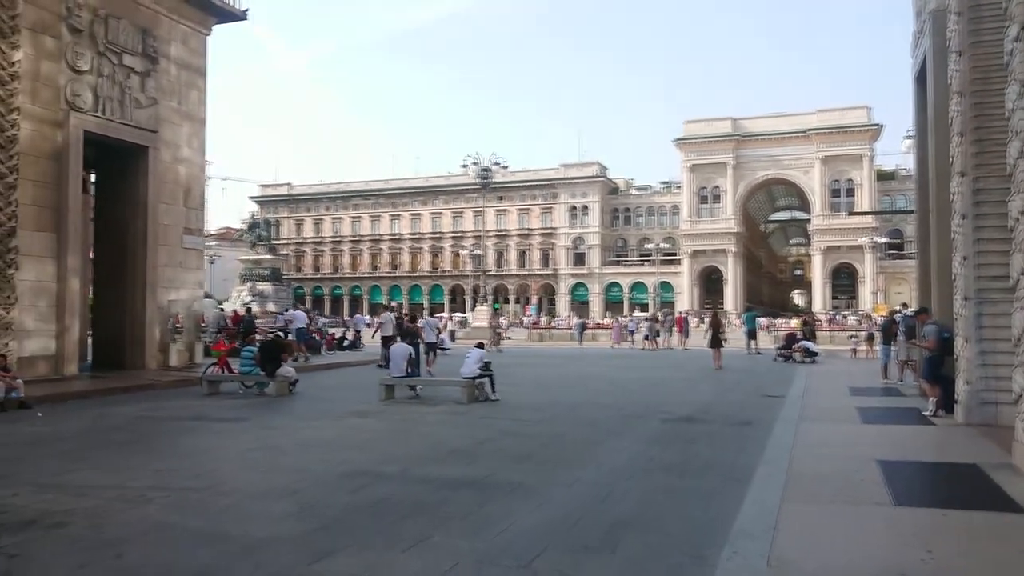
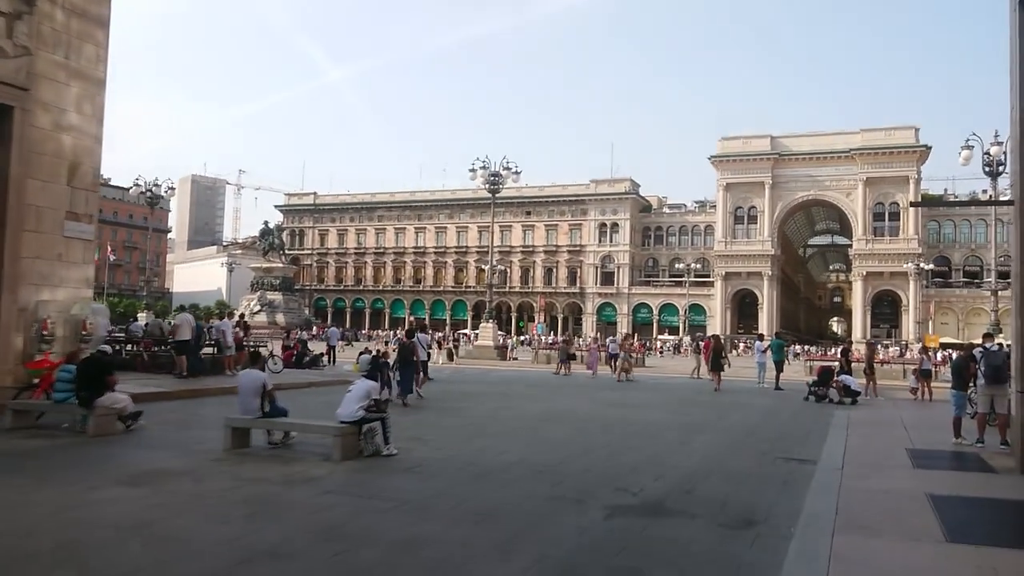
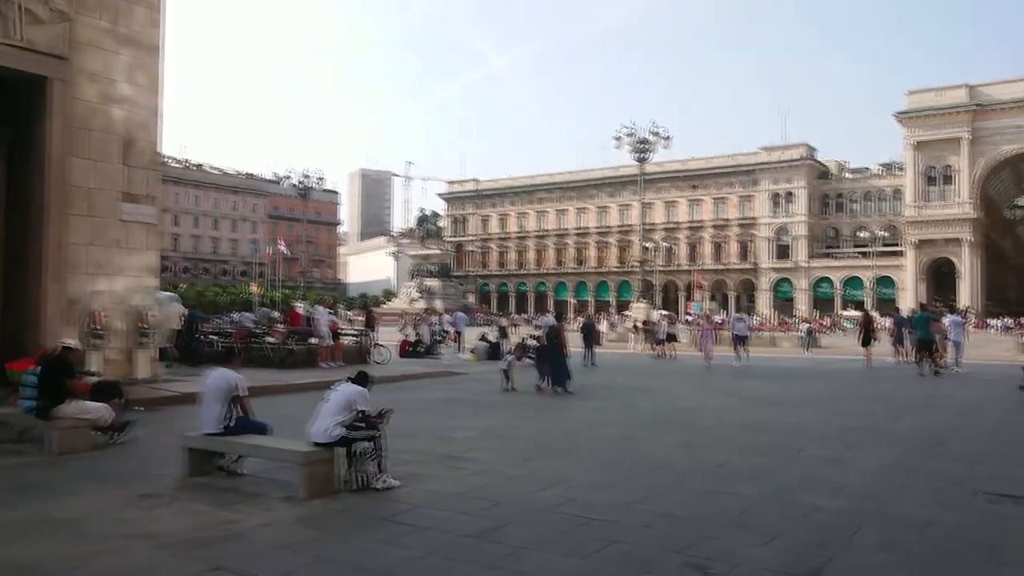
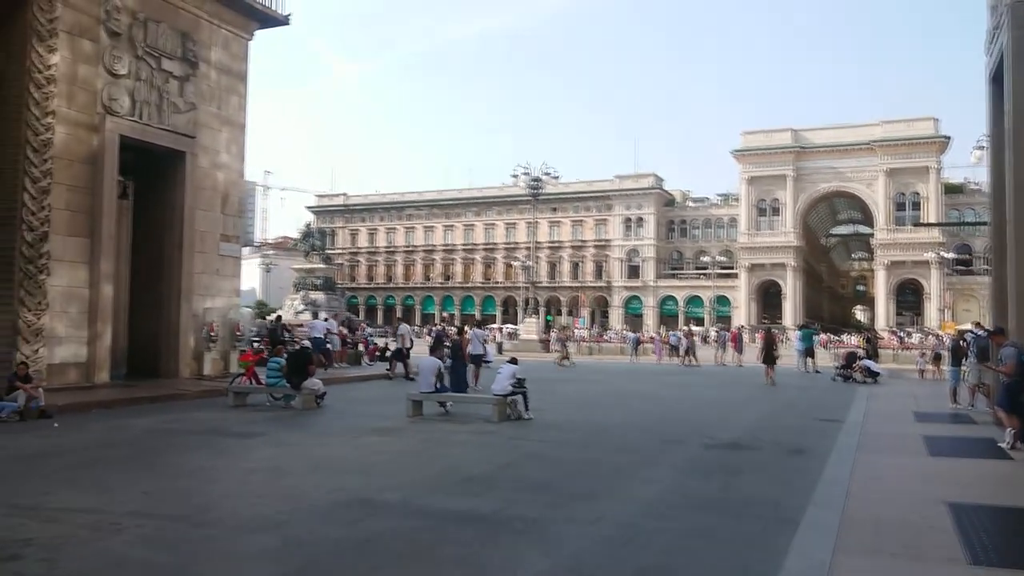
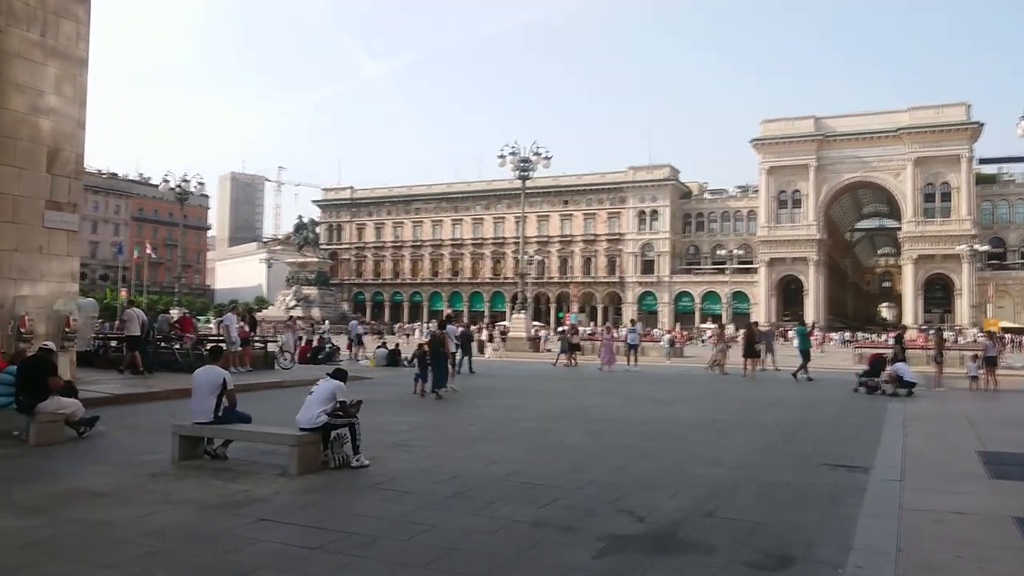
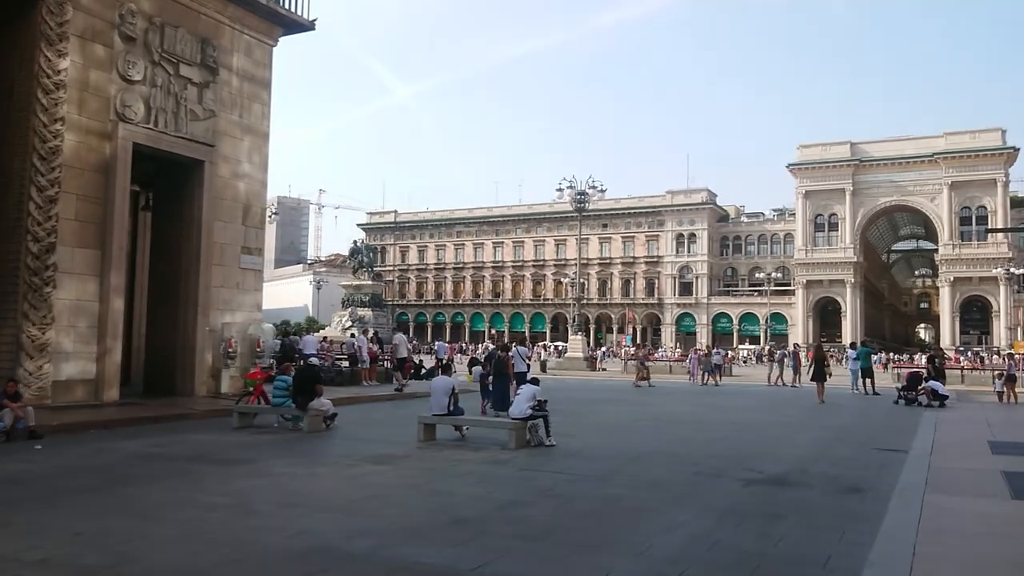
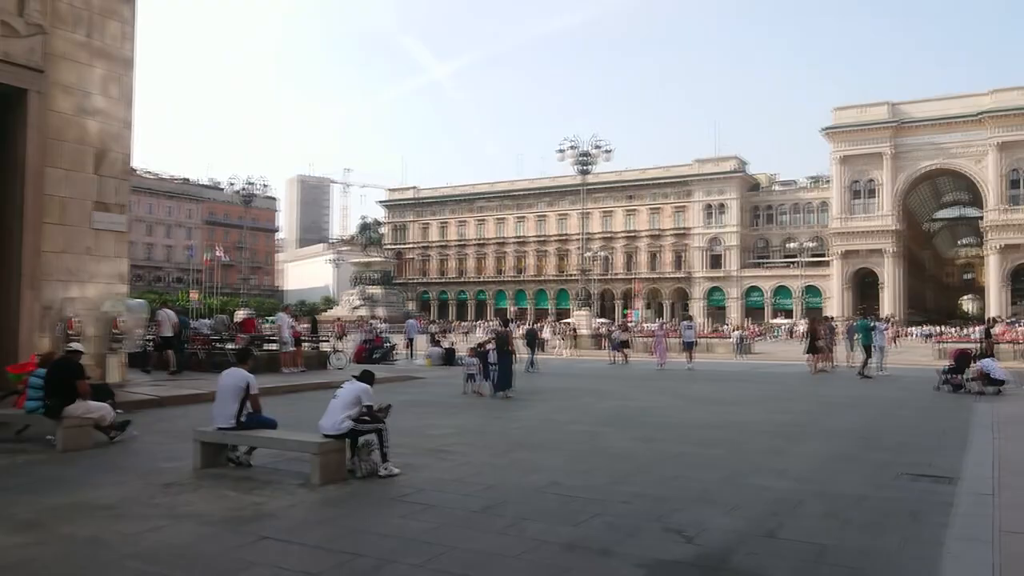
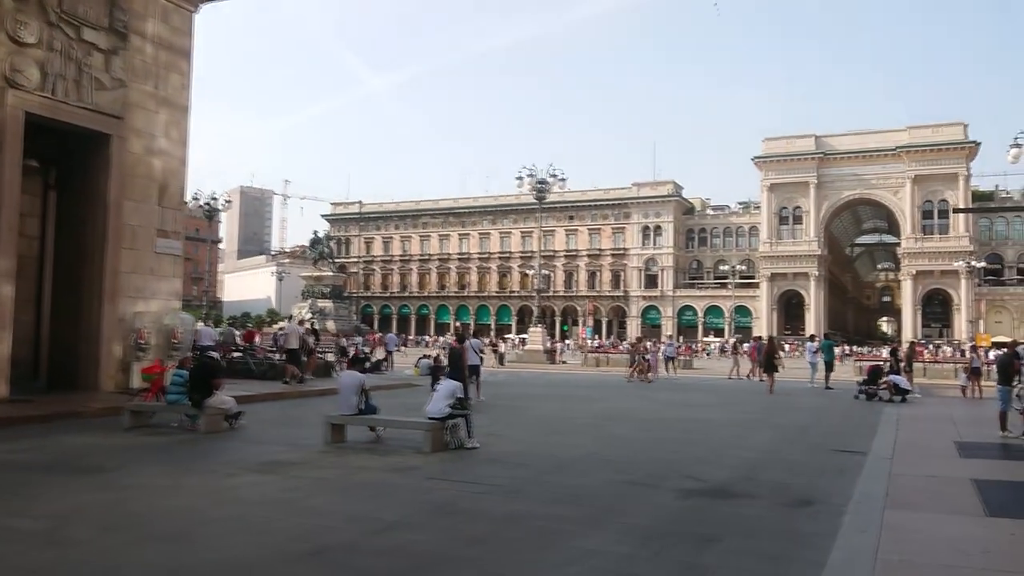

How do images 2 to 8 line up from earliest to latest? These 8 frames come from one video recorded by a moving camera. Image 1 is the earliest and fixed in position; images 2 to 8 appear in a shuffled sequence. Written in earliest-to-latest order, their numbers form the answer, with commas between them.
4, 6, 8, 2, 5, 7, 3
